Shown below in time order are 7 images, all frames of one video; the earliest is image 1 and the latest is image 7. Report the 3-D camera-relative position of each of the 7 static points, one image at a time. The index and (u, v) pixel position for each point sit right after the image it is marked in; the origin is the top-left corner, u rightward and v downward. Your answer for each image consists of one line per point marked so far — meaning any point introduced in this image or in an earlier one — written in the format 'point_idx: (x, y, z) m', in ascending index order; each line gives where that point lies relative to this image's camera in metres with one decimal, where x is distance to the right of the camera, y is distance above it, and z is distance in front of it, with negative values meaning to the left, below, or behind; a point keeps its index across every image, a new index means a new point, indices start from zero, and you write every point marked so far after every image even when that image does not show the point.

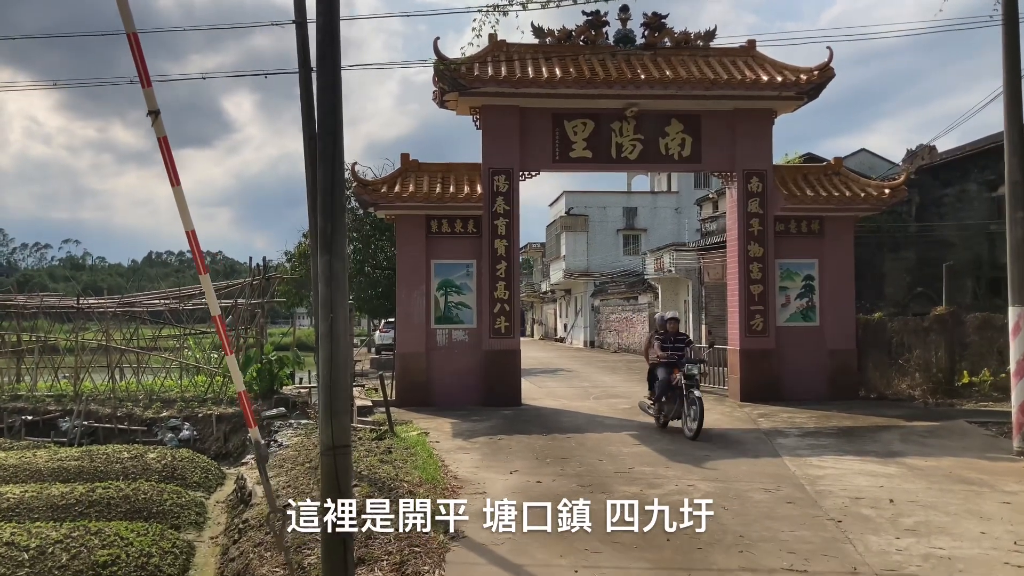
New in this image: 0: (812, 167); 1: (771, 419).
0: (+3.8, +1.5, +11.4) m
1: (+2.5, -1.3, +9.0) m
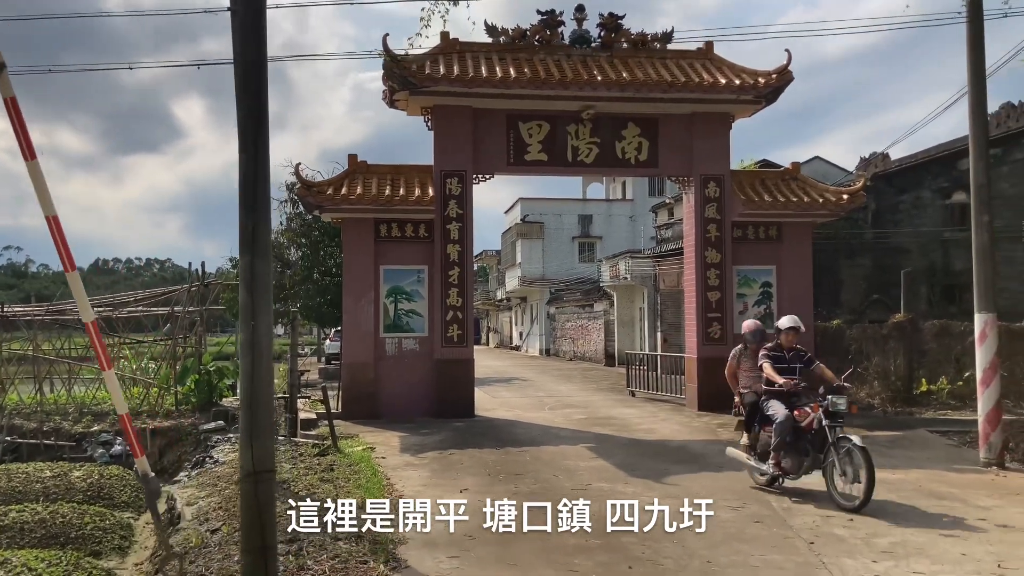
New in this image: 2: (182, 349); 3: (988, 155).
0: (+3.2, +1.4, +11.2) m
1: (+2.1, -1.4, +8.7) m
2: (-3.9, -0.7, +10.1) m
3: (+3.6, +1.0, +6.8) m
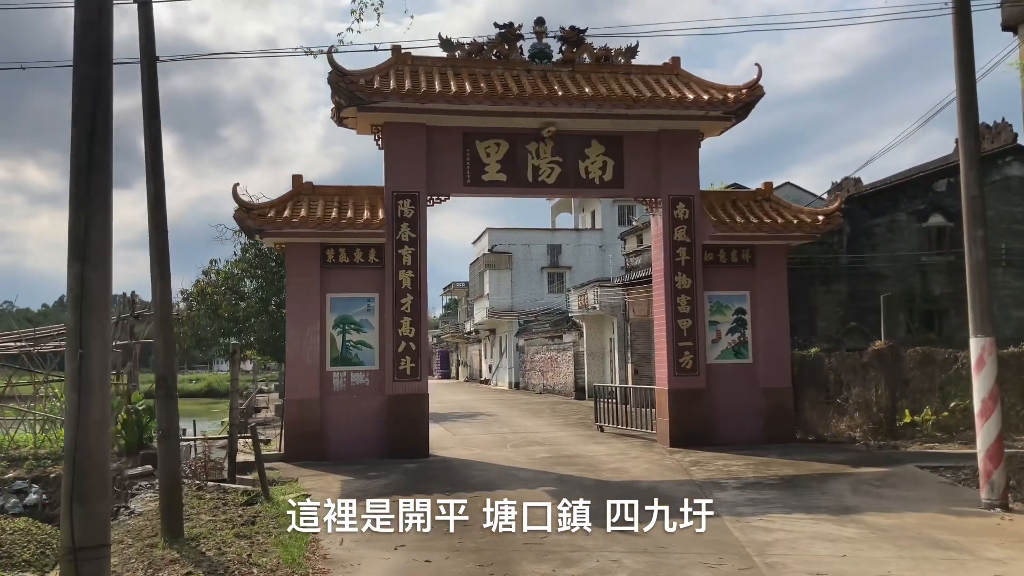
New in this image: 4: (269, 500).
0: (+2.7, +1.1, +10.7) m
1: (+1.7, -1.6, +8.0) m
2: (-4.3, -1.0, +9.3) m
3: (+3.2, +0.8, +6.2) m
4: (-1.7, -1.5, +6.5) m
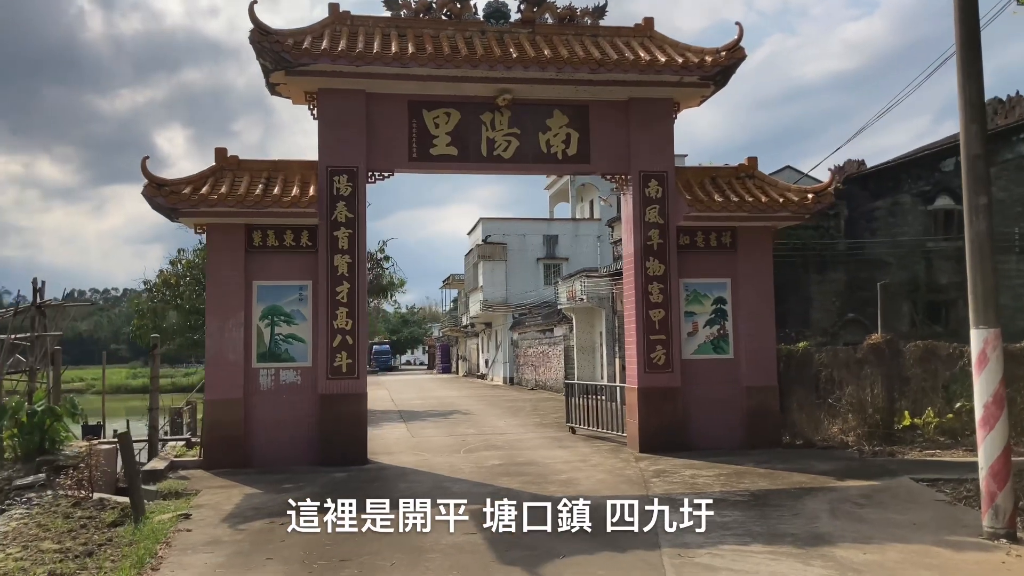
0: (+2.2, +1.3, +9.6) m
1: (+1.2, -1.5, +7.0) m
2: (-4.8, -0.9, +8.3) m
3: (+2.7, +0.9, +5.2) m
4: (-2.3, -1.4, +5.5) m
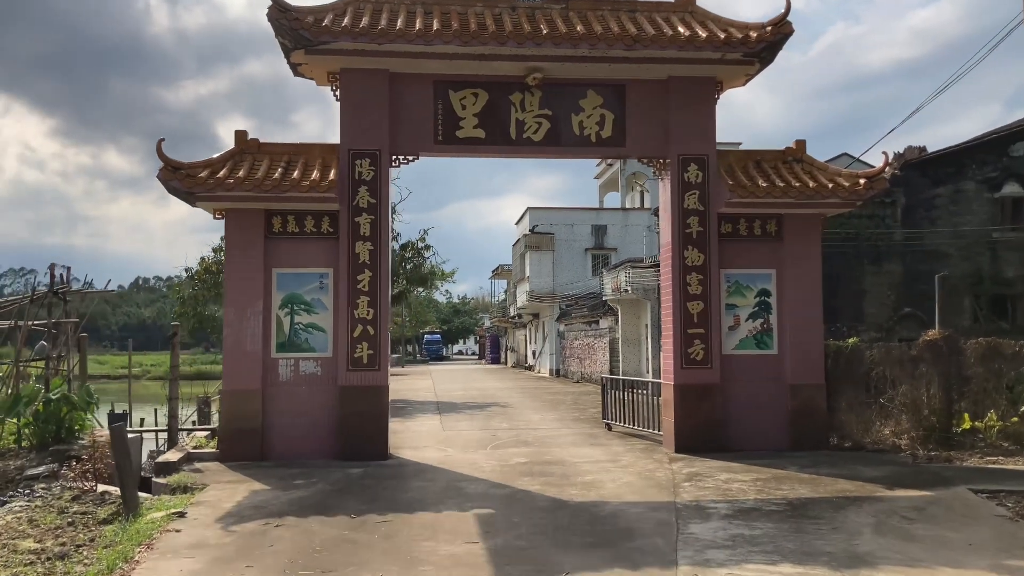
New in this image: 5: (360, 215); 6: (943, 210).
0: (+2.5, +1.3, +9.1) m
1: (+1.3, -1.4, +6.5) m
2: (-4.5, -0.8, +8.2) m
3: (+2.7, +1.0, +4.6) m
4: (-2.2, -1.3, +5.2) m
5: (-1.3, +0.6, +8.1) m
6: (+6.5, +1.2, +13.7) m
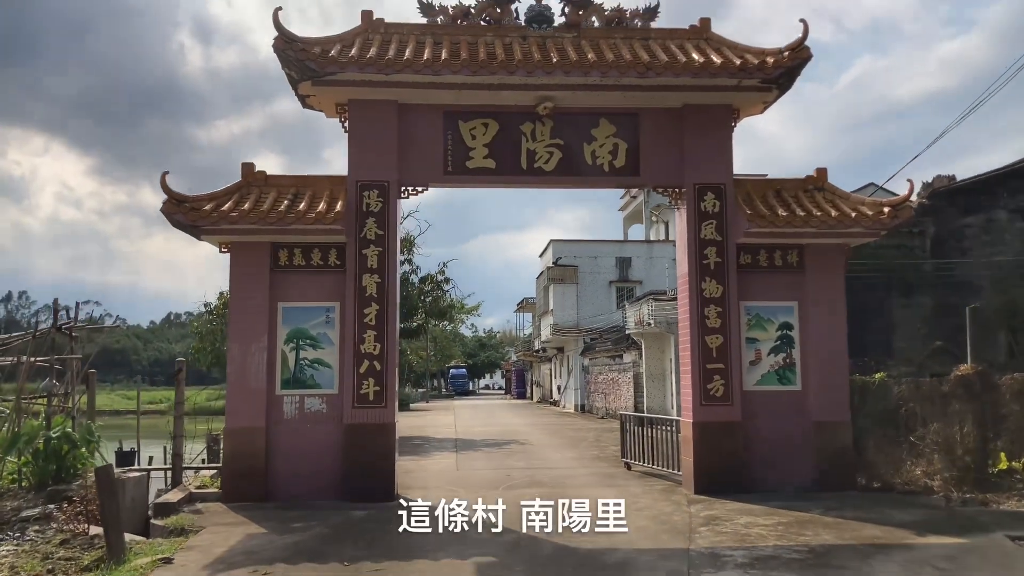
0: (+2.7, +1.0, +8.8) m
1: (+1.4, -1.6, +6.2) m
2: (-4.4, -1.1, +8.1) m
3: (+2.7, +0.8, +4.3) m
4: (-2.2, -1.5, +5.0) m
5: (-1.3, +0.3, +7.9) m
6: (+6.8, +0.7, +13.3) m
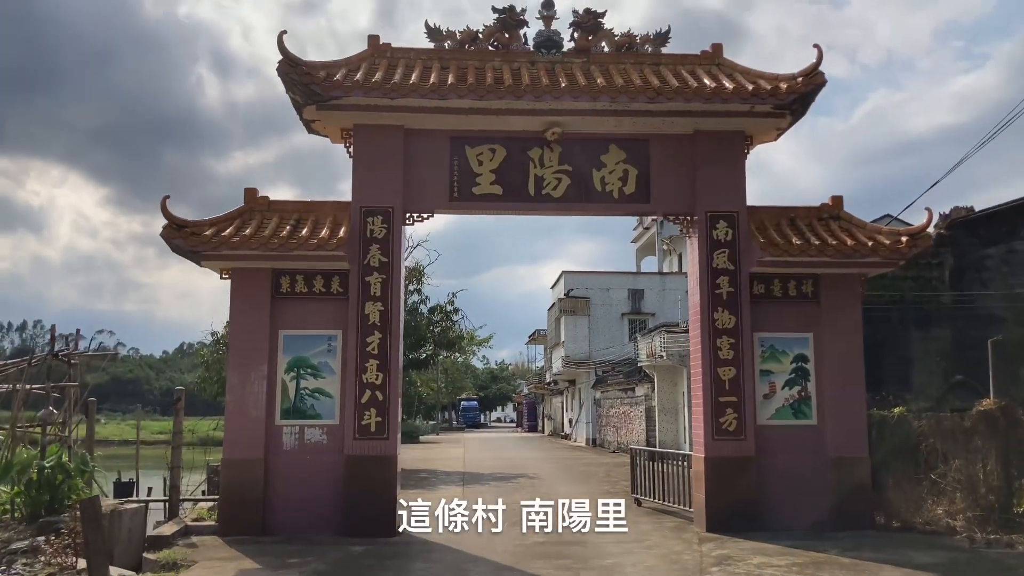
0: (+2.7, +0.7, +8.6) m
1: (+1.4, -1.8, +5.9) m
2: (-4.4, -1.3, +7.9) m
3: (+2.7, +0.7, +4.1) m
4: (-2.2, -1.6, +4.8) m
5: (-1.2, +0.1, +7.7) m
6: (+6.9, +0.2, +13.0) m
